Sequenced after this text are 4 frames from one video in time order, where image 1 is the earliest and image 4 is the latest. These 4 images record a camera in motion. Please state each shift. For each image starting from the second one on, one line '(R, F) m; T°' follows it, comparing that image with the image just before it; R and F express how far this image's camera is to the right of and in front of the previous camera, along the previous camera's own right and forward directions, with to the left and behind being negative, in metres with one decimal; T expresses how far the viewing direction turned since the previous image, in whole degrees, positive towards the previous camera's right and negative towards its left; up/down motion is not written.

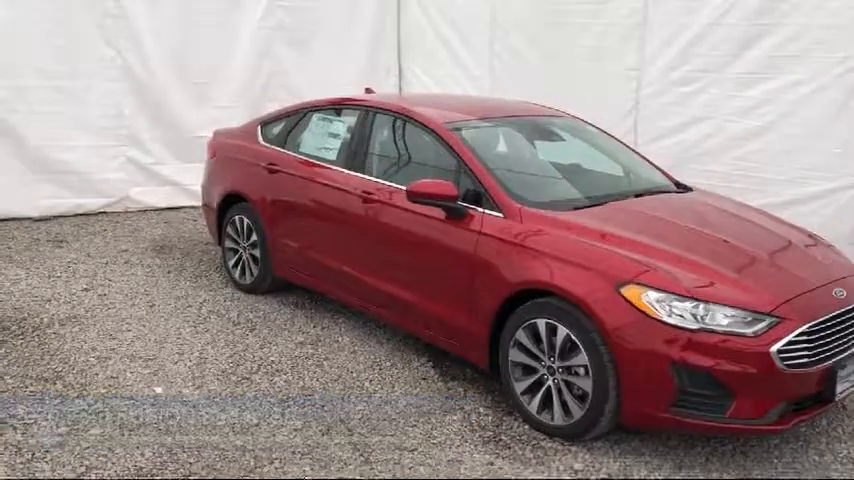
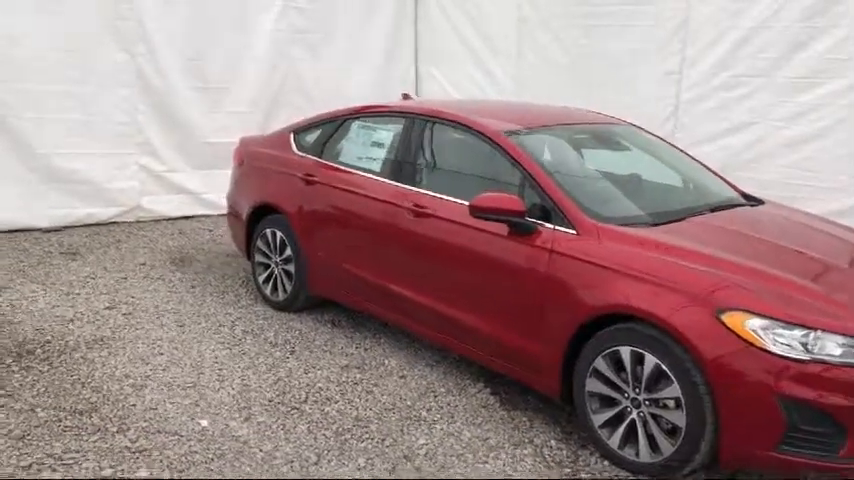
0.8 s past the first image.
(-0.3, +0.3) m; +1°
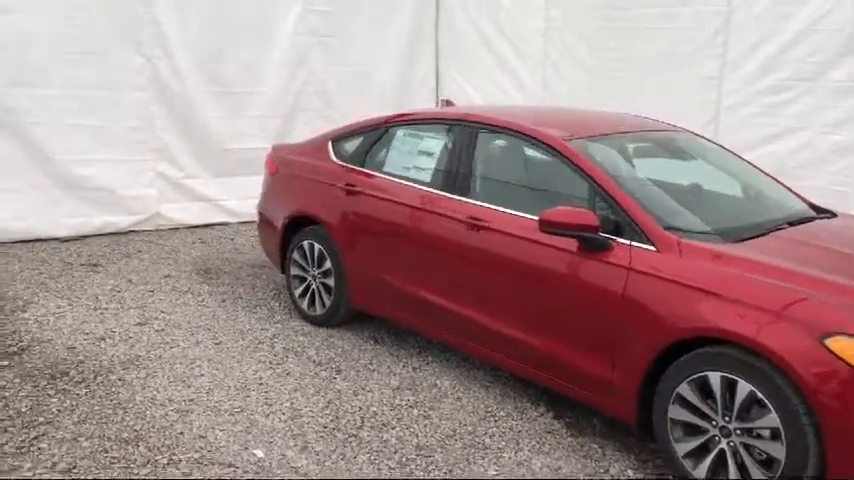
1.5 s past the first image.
(-0.3, +0.2) m; 0°
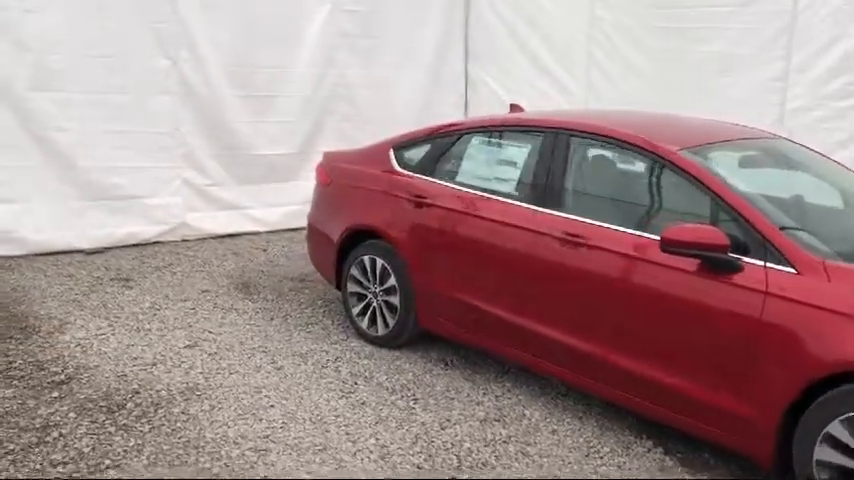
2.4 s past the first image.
(-0.5, +0.3) m; +1°
